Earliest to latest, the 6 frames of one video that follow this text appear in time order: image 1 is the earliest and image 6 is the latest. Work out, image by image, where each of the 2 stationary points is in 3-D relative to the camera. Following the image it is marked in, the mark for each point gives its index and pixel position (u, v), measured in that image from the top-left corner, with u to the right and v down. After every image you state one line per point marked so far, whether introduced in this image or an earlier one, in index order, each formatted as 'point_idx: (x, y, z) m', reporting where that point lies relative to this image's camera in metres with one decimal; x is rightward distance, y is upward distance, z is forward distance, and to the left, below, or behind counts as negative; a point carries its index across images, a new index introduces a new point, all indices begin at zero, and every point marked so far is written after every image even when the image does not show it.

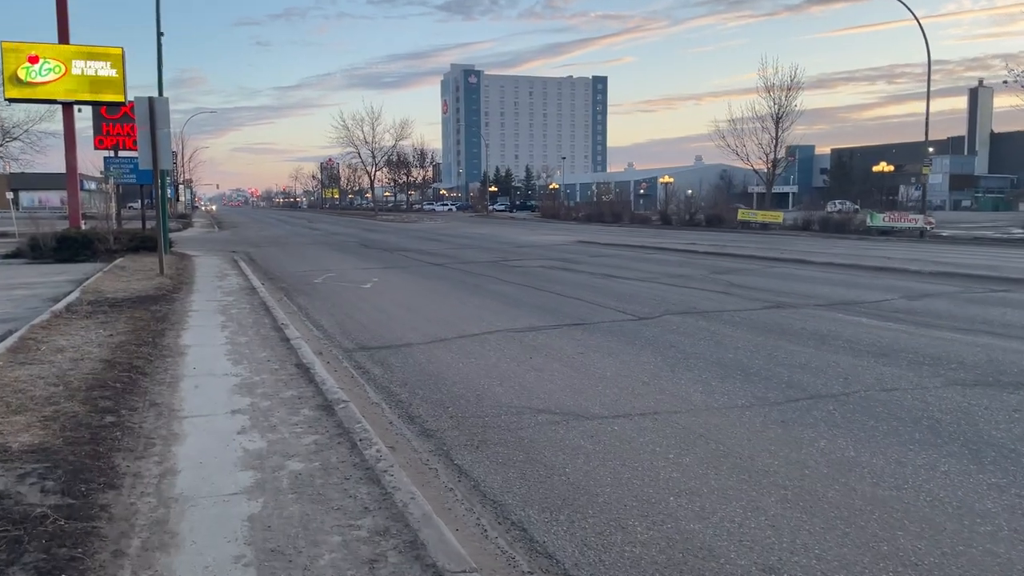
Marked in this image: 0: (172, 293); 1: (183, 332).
0: (-6.1, -0.1, +14.8) m
1: (-4.1, -0.6, +10.3) m
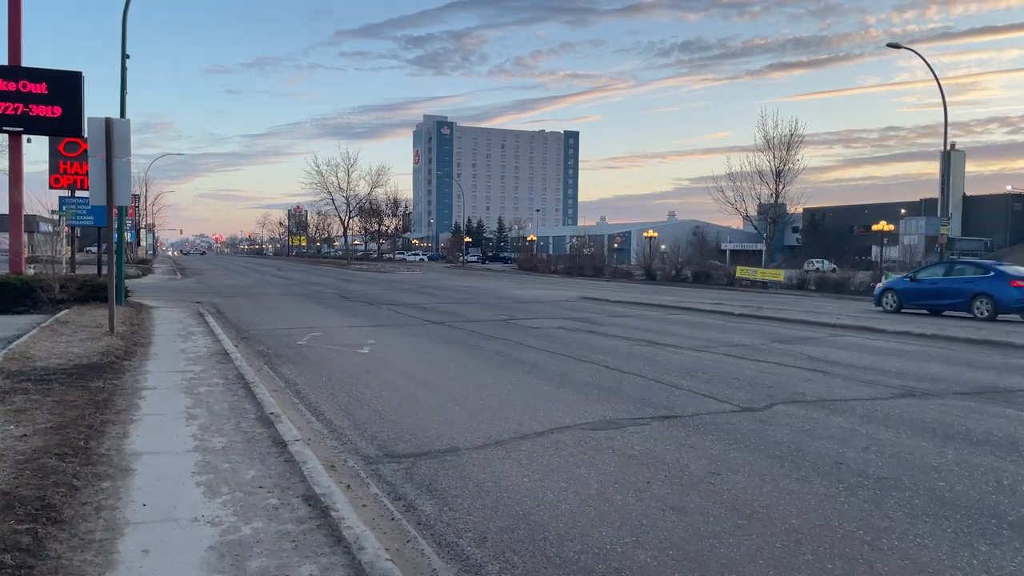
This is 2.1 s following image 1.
0: (-5.5, -1.0, +11.8) m
1: (-3.3, -1.2, +7.3) m
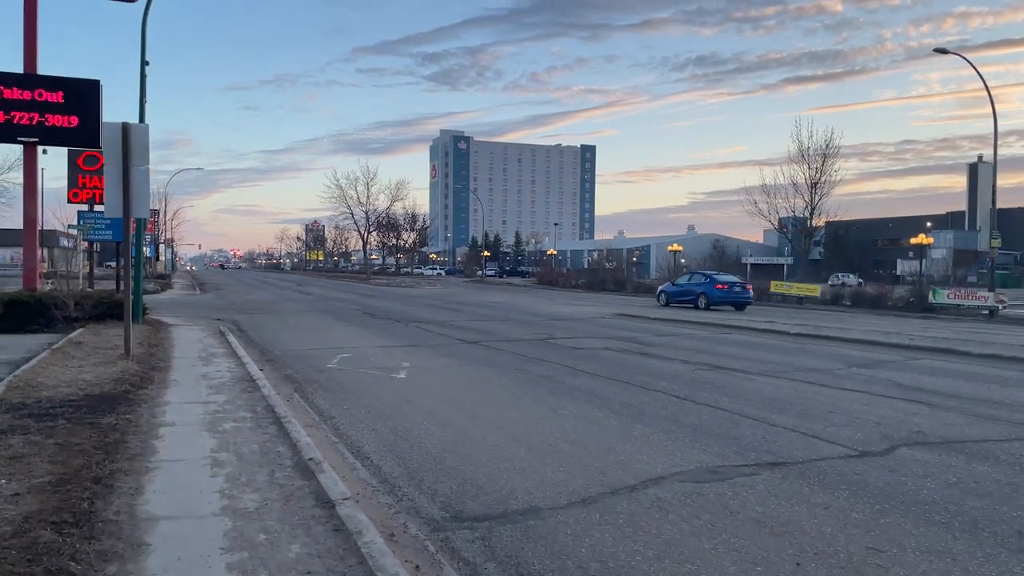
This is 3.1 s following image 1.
0: (-4.8, -1.3, +10.6) m
1: (-2.7, -1.4, +6.0) m
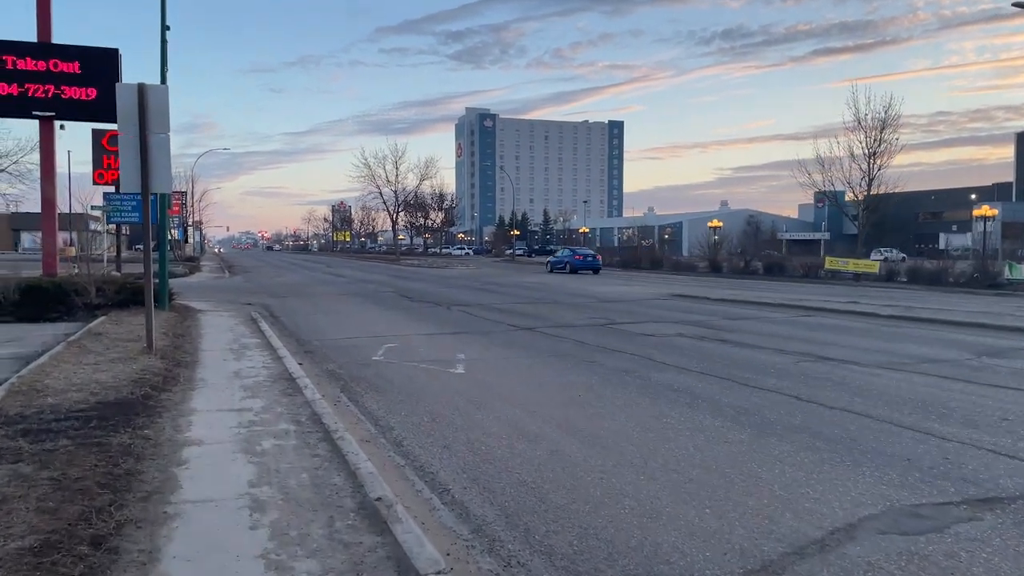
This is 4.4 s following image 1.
0: (-3.8, -1.1, +9.0) m
1: (-1.9, -1.4, +4.4) m
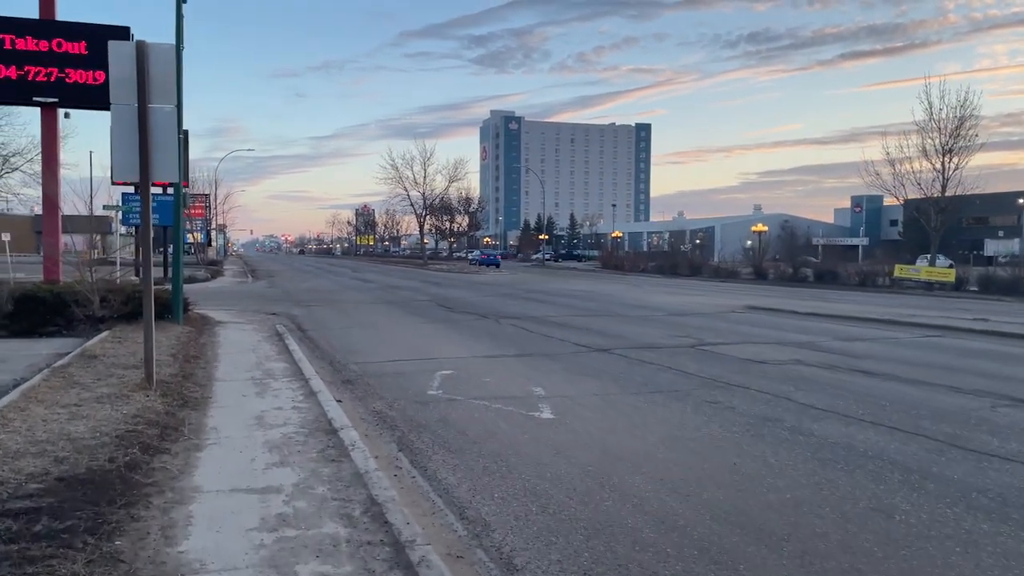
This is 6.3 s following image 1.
0: (-2.8, -1.3, +6.5) m
1: (-1.0, -1.5, +1.8) m
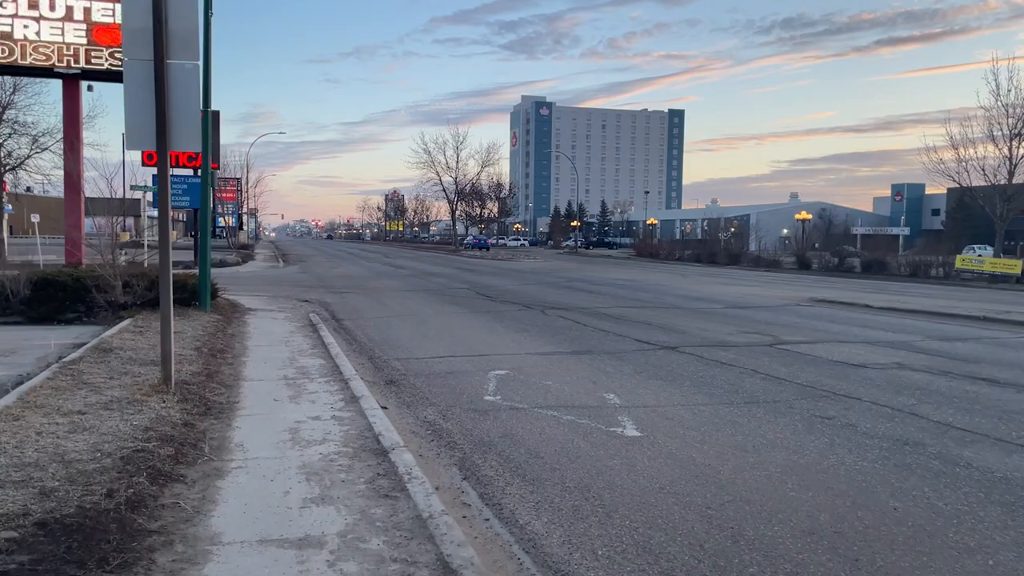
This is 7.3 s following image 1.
0: (-2.2, -1.2, +5.2) m
1: (-0.5, -1.5, +0.5) m
